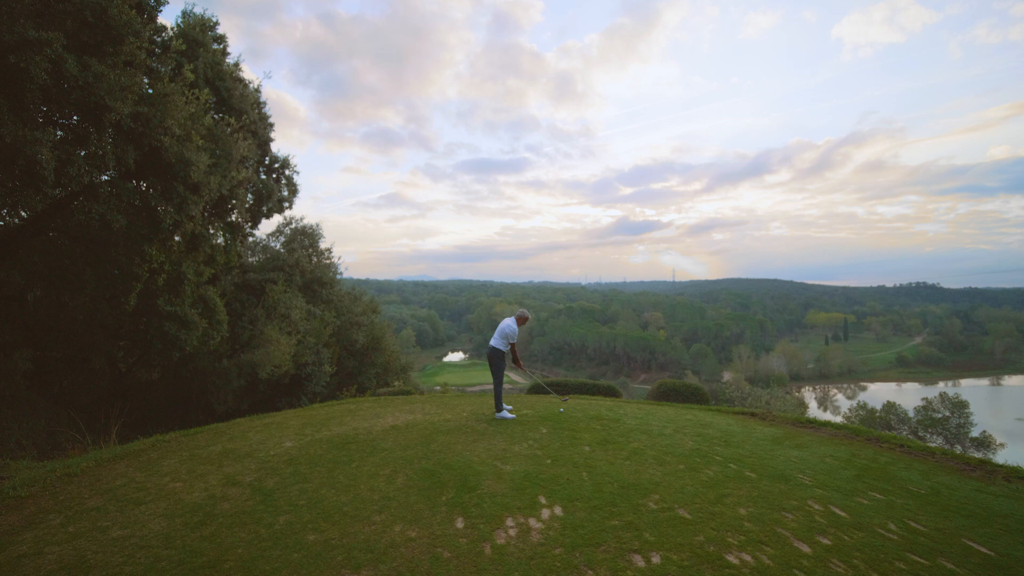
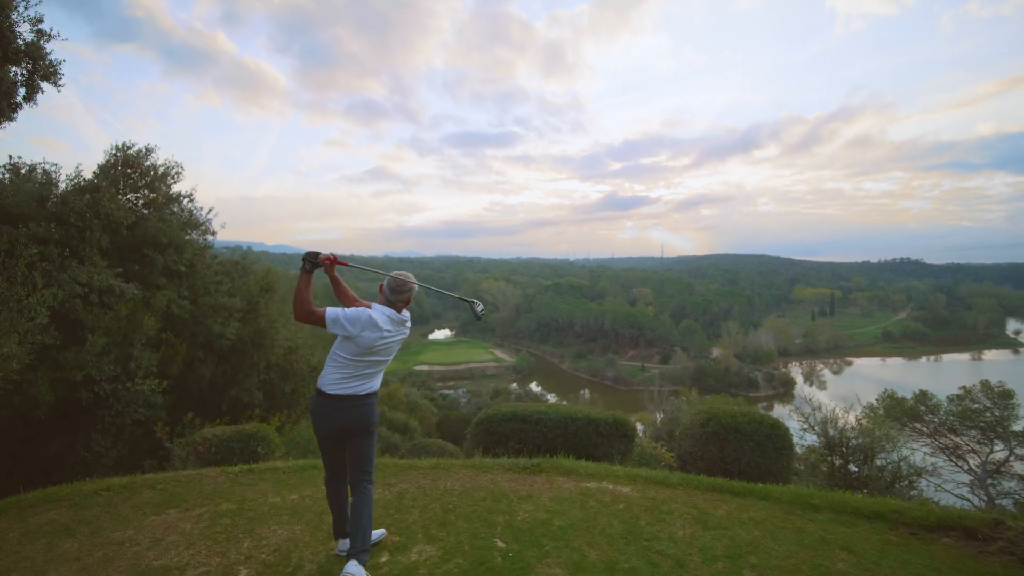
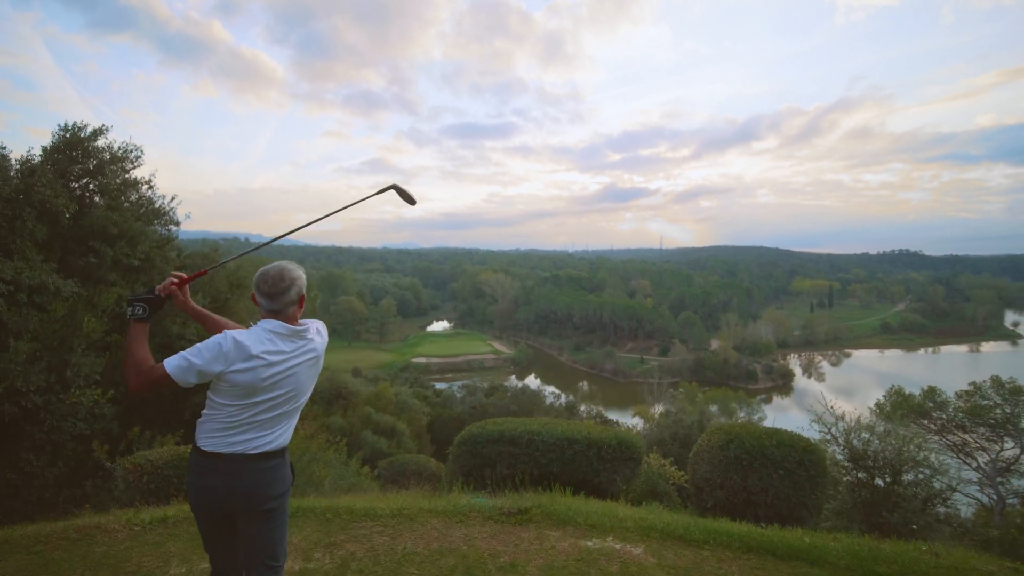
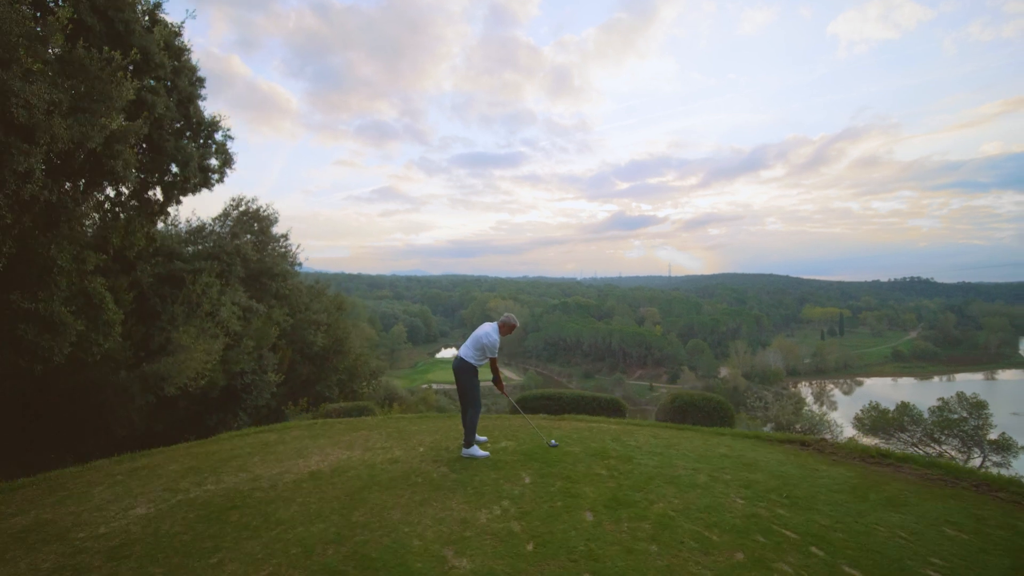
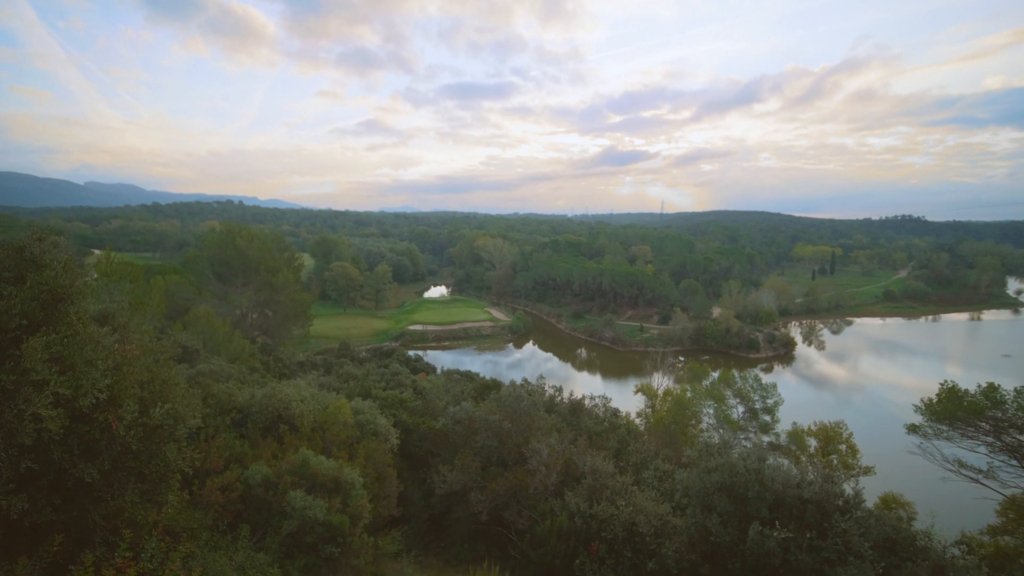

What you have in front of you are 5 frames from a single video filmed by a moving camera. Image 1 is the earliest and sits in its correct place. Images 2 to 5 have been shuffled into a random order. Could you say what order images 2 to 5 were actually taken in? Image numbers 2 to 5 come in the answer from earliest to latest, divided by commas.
4, 2, 3, 5
